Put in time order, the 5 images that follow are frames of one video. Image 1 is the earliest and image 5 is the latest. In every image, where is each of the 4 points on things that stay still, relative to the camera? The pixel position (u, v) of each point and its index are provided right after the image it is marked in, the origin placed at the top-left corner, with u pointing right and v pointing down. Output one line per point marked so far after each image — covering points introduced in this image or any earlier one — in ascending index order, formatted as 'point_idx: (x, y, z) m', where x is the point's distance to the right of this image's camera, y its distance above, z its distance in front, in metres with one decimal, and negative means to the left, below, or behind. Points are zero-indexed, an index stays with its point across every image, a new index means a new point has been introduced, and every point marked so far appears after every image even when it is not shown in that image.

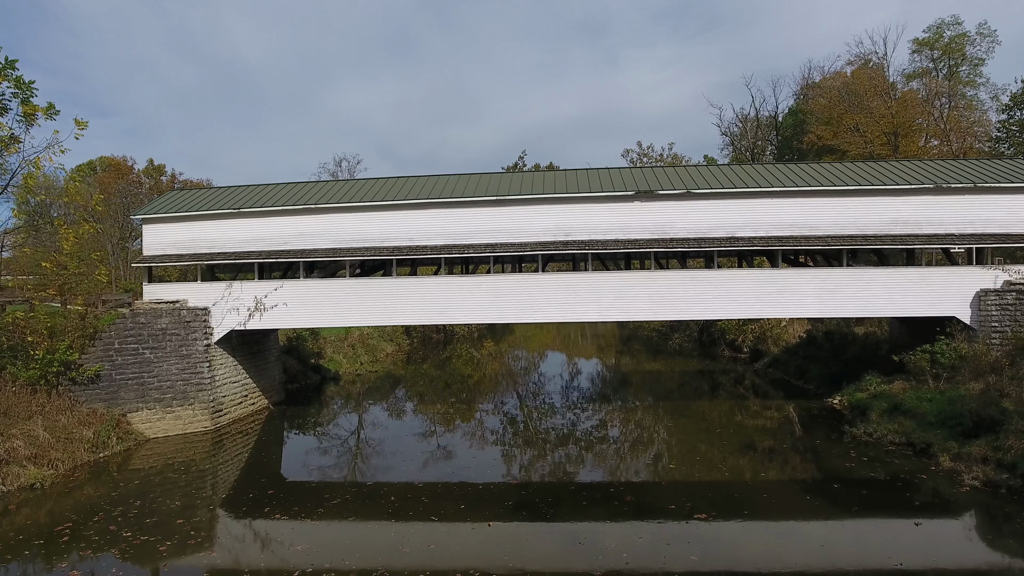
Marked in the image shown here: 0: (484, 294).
0: (-0.9, -0.2, +15.9) m
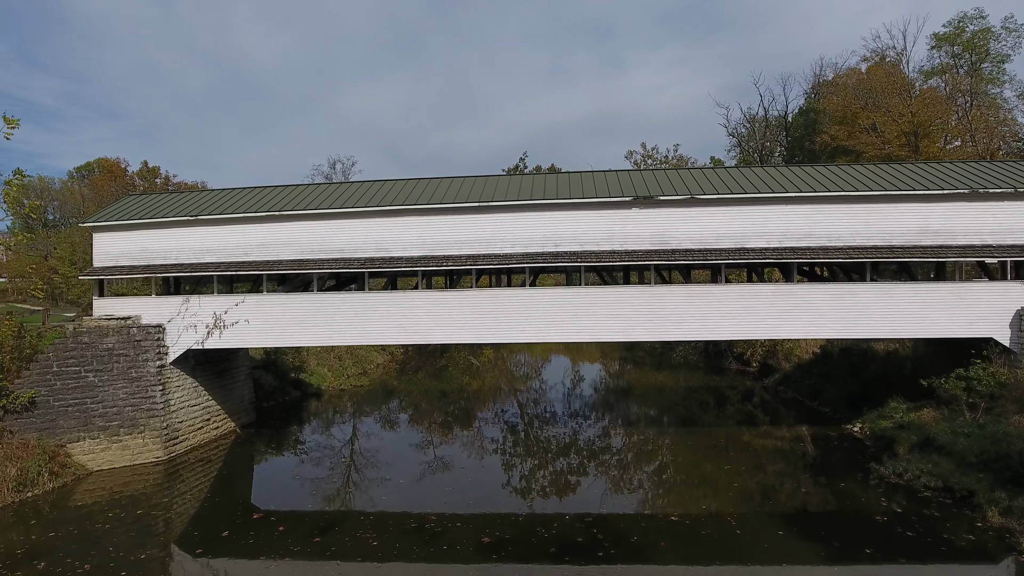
0: (-1.3, -0.6, +14.4) m
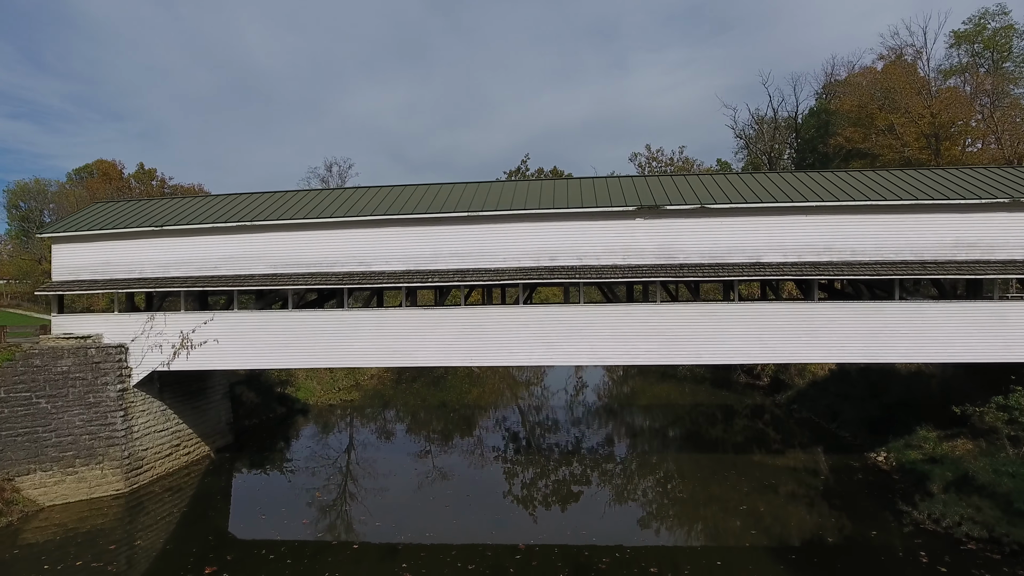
0: (-1.5, -1.1, +13.2) m
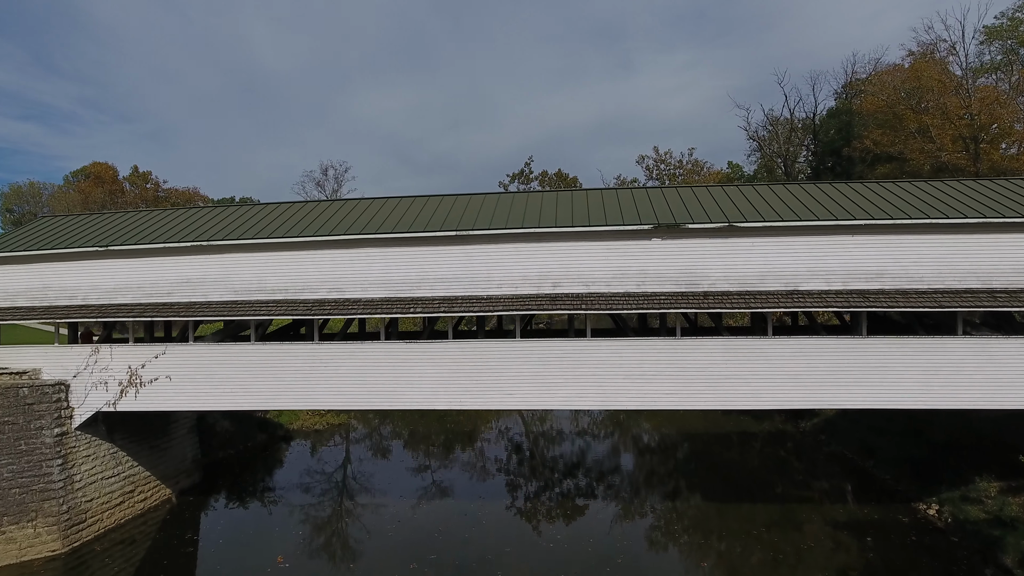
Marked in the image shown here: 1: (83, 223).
0: (-1.6, -1.7, +11.5) m
1: (-11.5, +1.8, +13.8) m
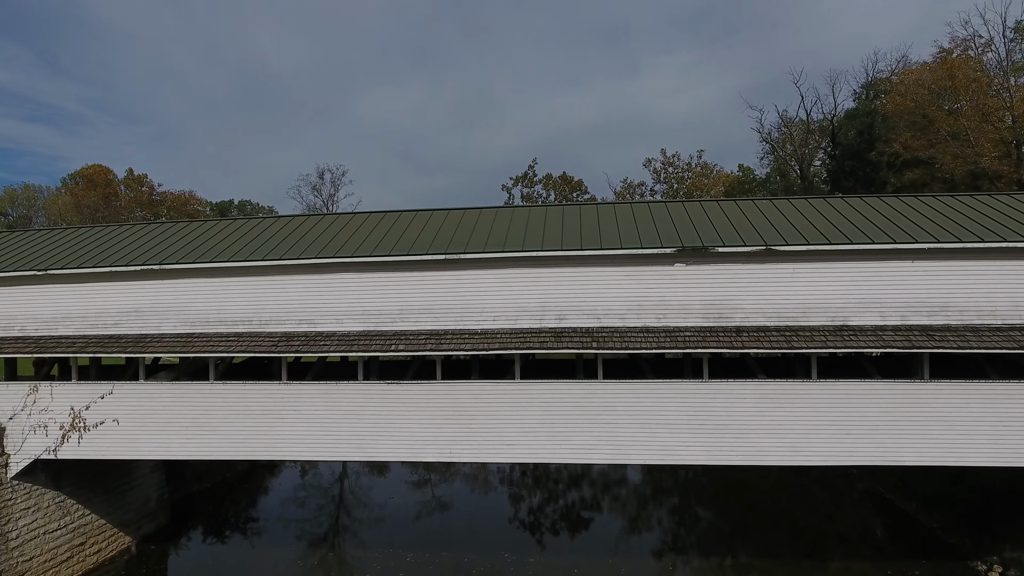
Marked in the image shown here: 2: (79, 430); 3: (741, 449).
0: (-1.6, -2.3, +9.9) m
1: (-11.5, +1.2, +12.4) m
2: (-8.5, -2.7, +10.2) m
3: (+4.2, -2.9, +9.5) m
